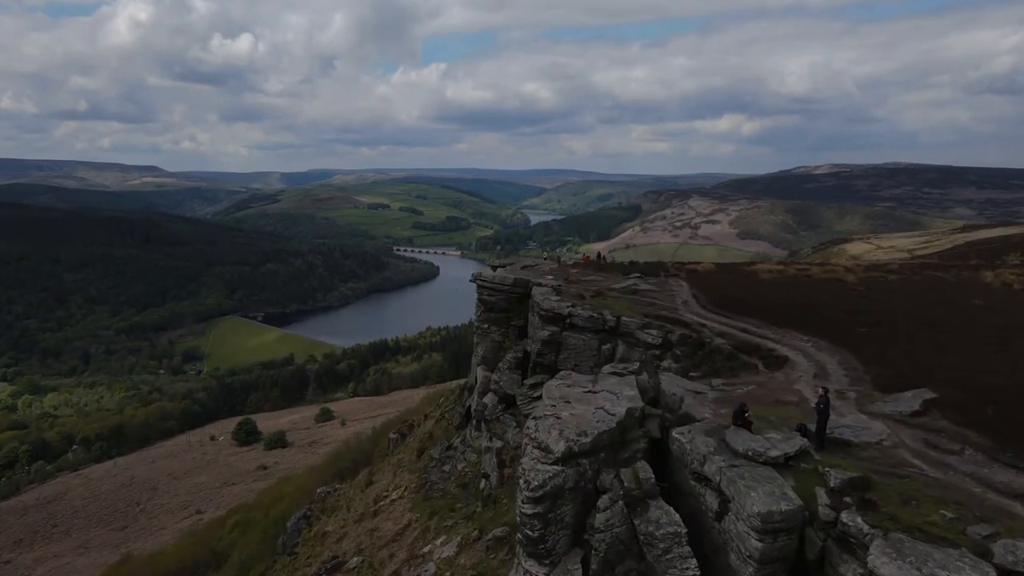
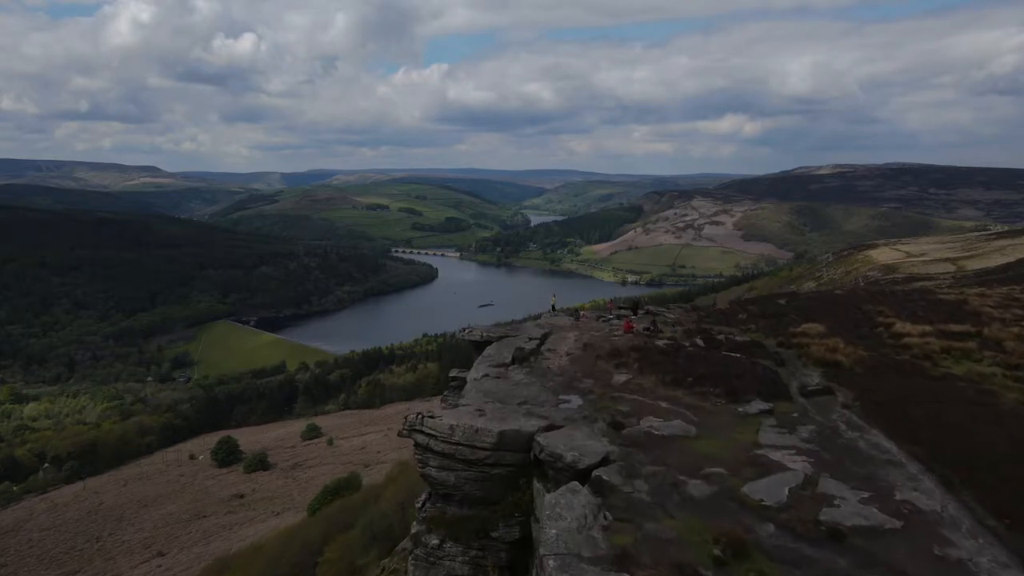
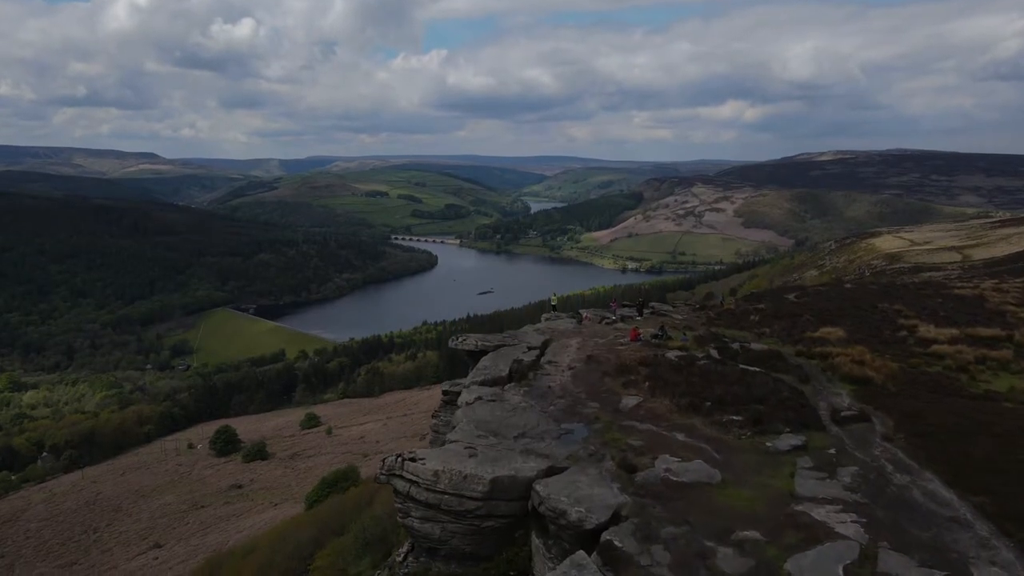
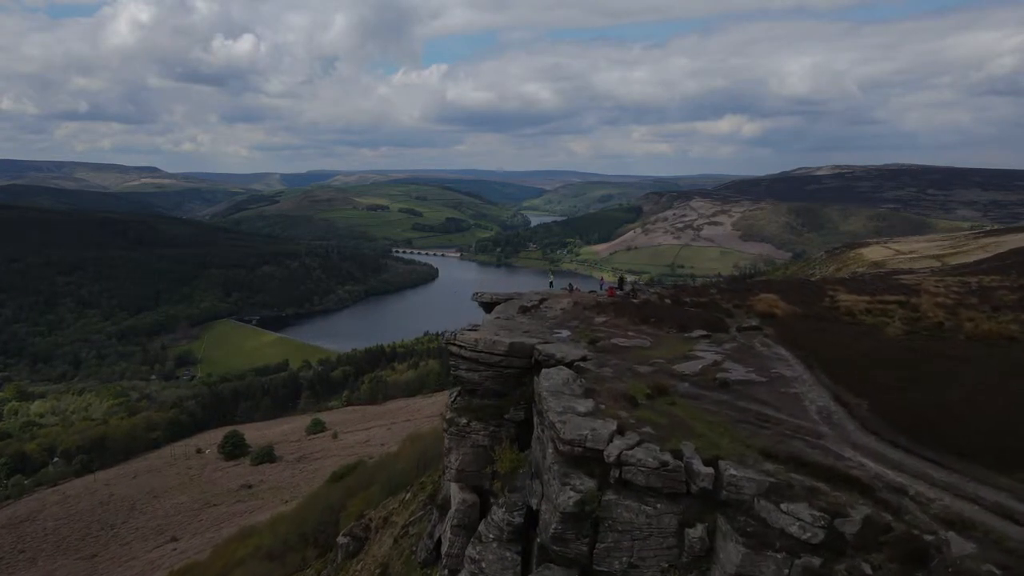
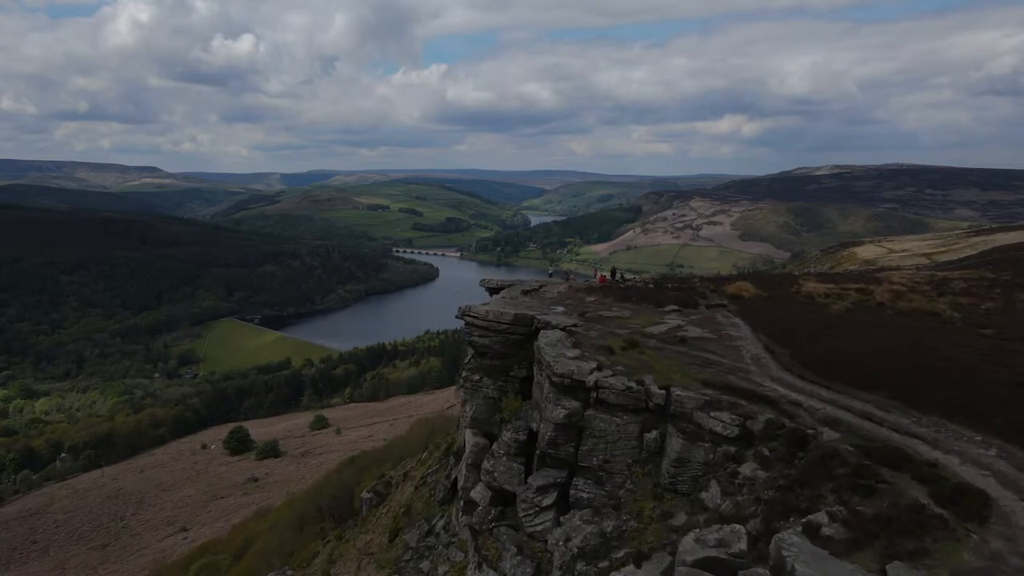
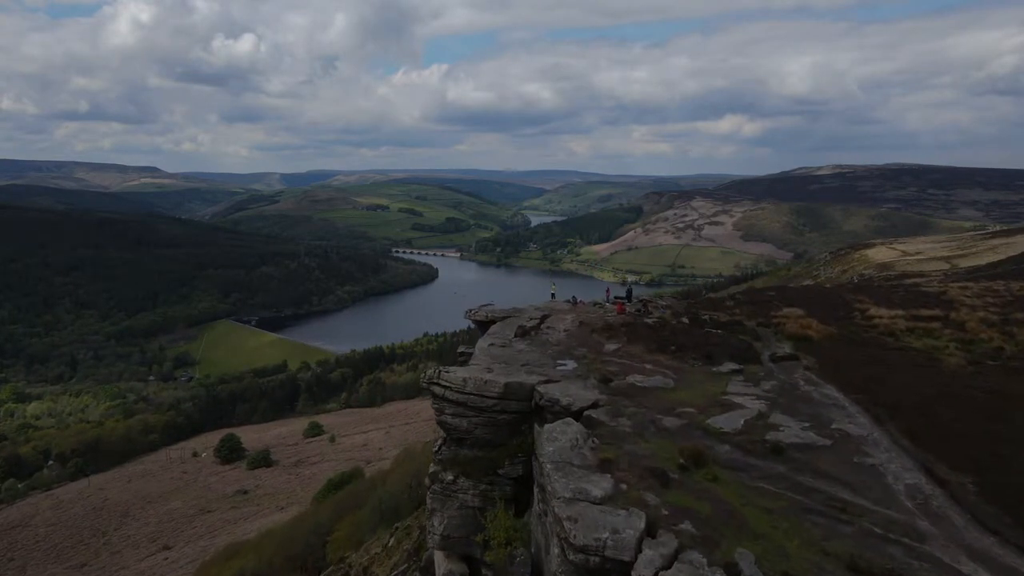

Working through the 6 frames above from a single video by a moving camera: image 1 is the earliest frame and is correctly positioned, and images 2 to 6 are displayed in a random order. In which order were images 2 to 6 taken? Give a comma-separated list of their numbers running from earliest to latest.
5, 4, 6, 2, 3
